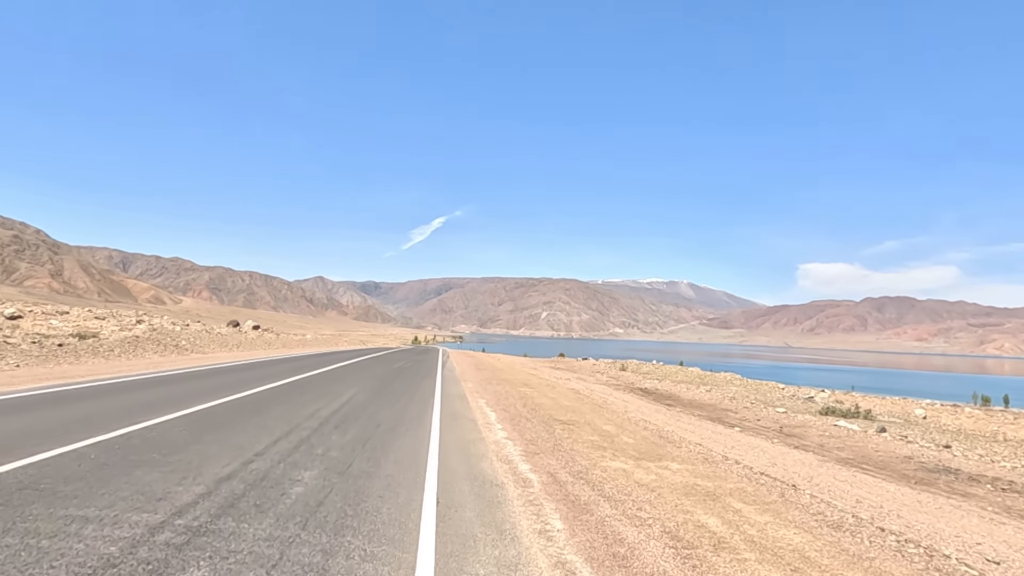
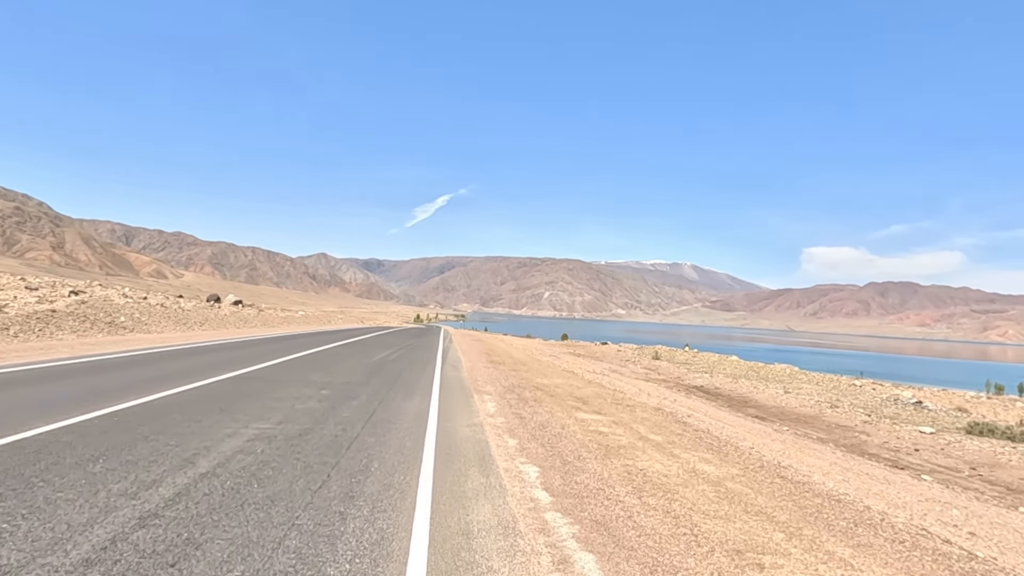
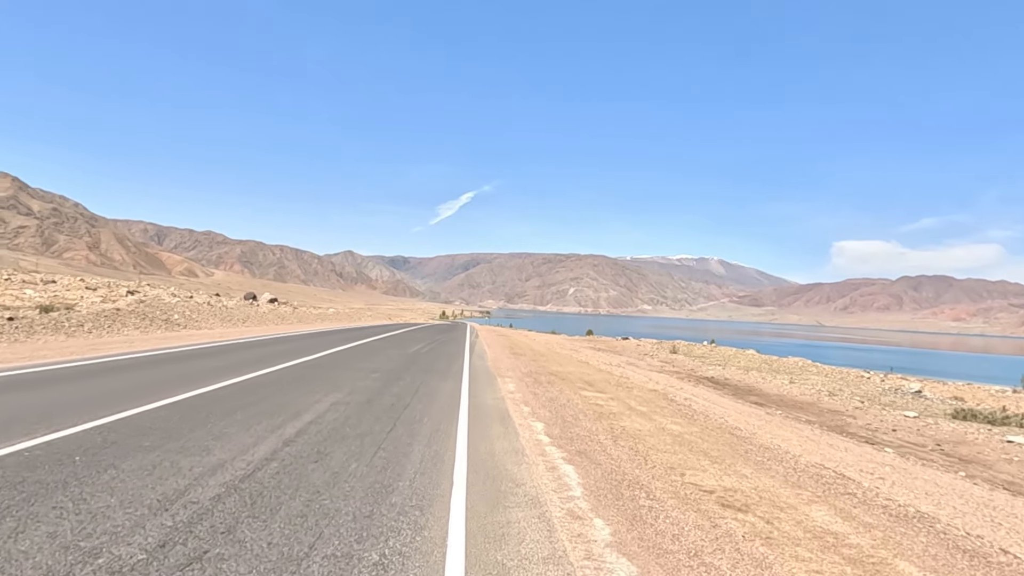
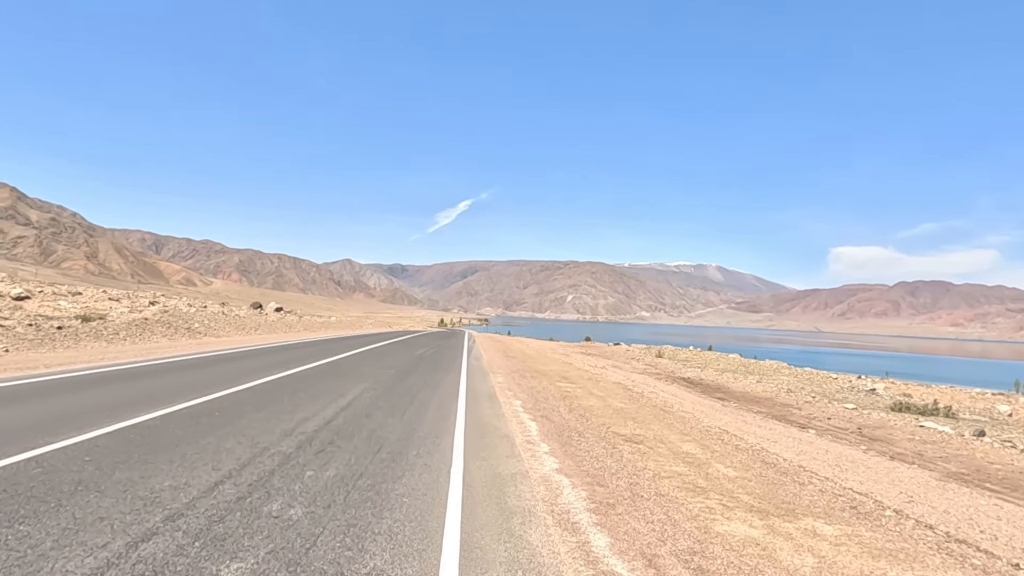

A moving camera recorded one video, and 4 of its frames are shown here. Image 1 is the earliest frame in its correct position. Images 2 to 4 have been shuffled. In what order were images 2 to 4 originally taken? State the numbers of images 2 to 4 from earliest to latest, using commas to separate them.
4, 3, 2
